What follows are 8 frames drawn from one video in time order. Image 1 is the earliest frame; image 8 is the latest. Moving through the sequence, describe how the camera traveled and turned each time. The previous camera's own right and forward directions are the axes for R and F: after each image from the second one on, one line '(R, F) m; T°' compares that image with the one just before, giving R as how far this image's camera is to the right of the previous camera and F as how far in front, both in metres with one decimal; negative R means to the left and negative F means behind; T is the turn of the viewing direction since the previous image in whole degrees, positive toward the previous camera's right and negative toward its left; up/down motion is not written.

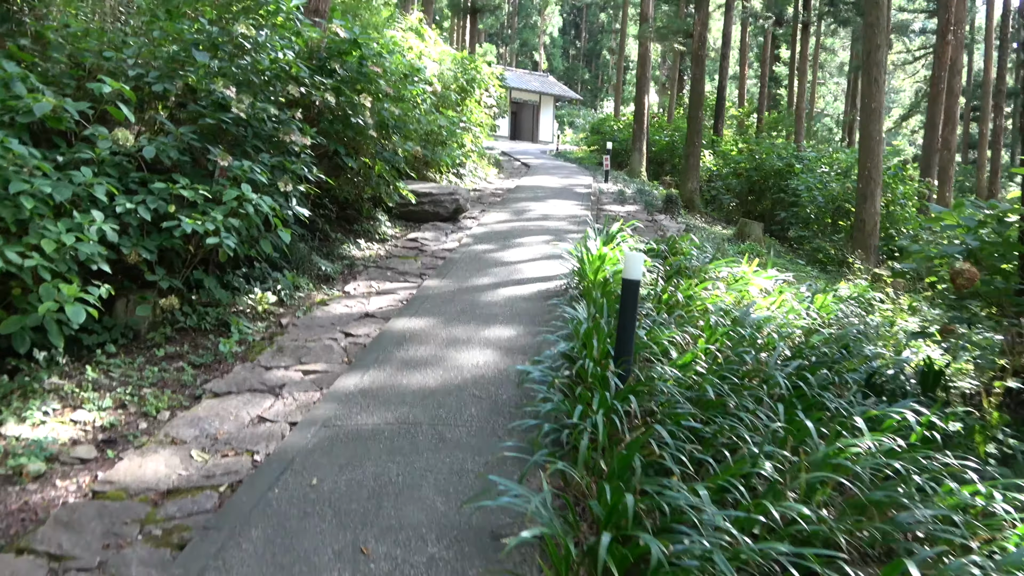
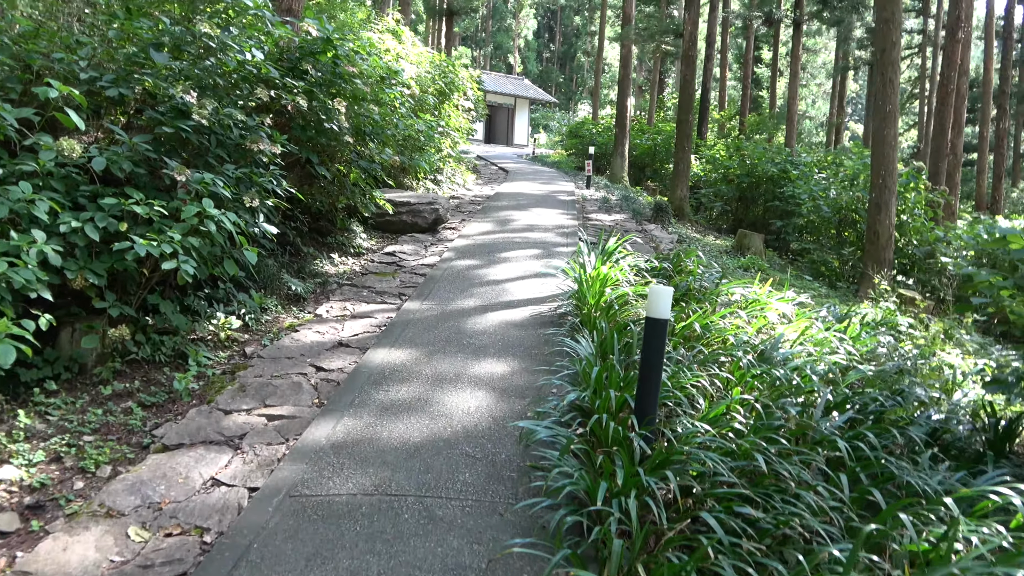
(-0.1, +0.6) m; +2°
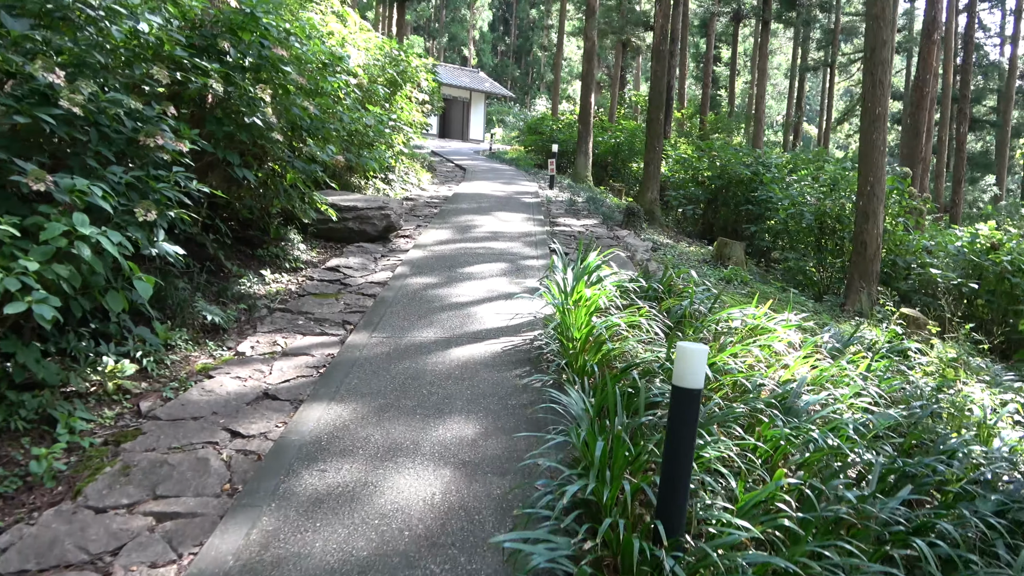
(-0.1, +0.9) m; +4°
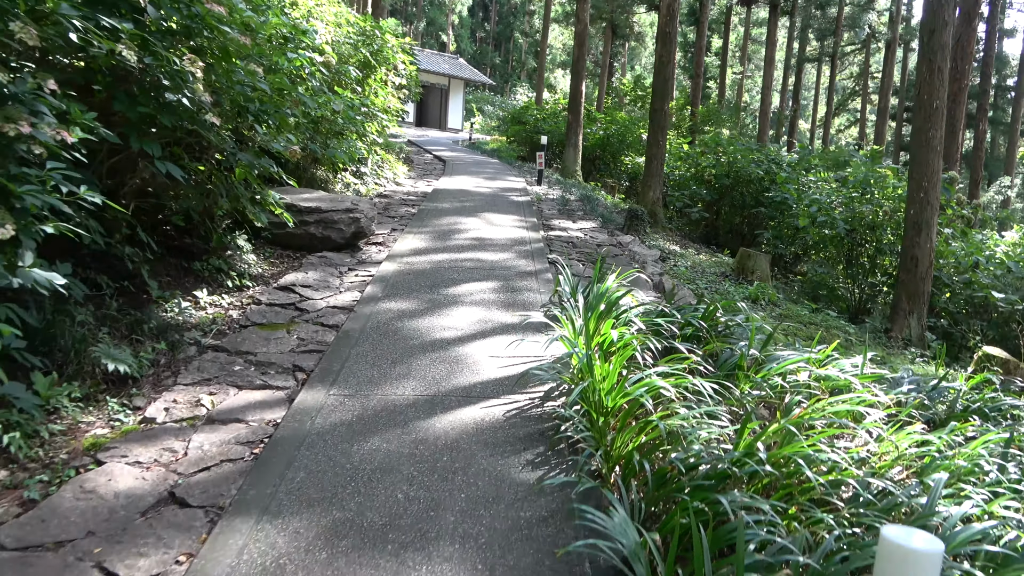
(-0.2, +1.1) m; +2°
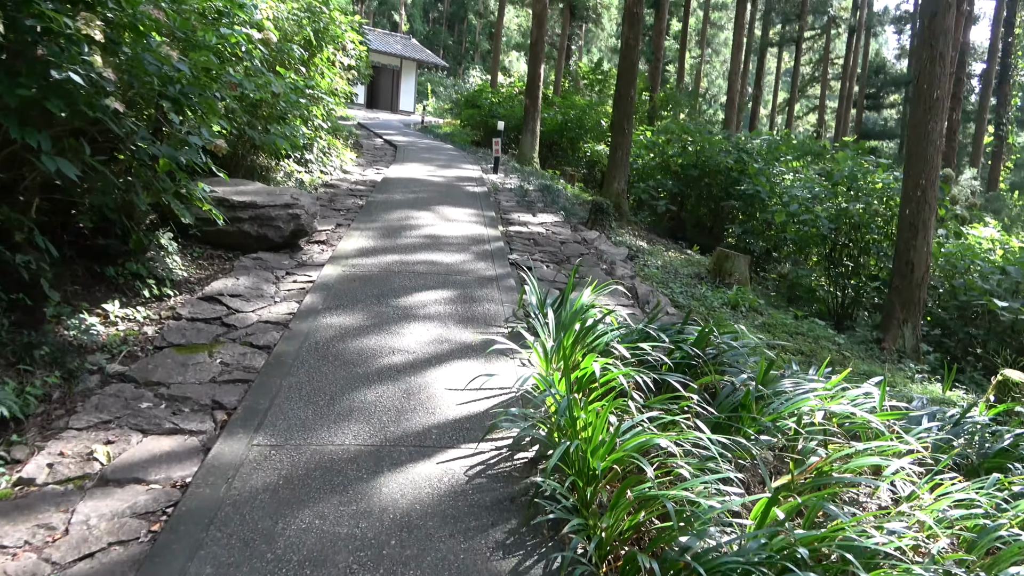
(0.0, +0.6) m; +4°
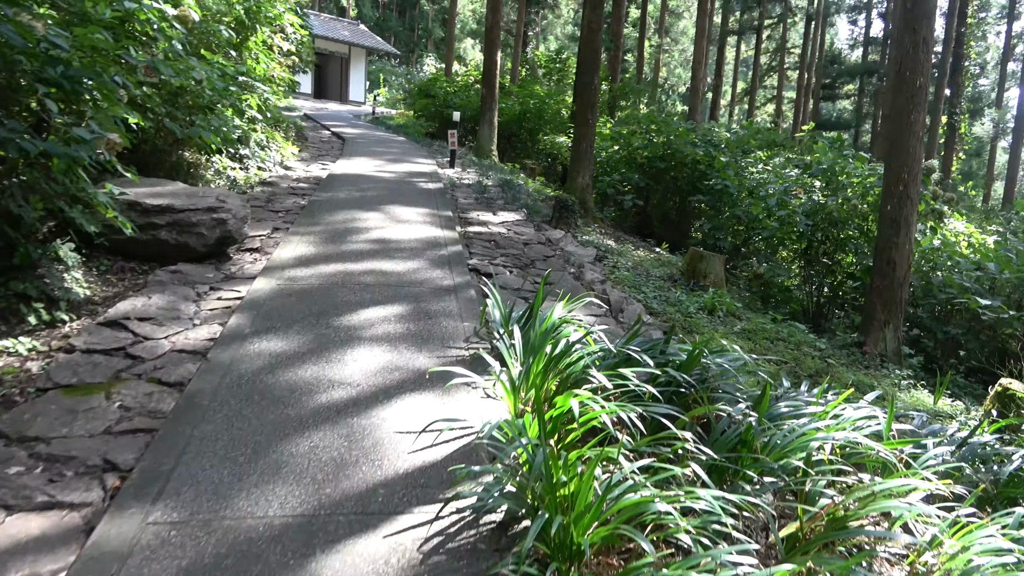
(0.0, +0.6) m; +4°
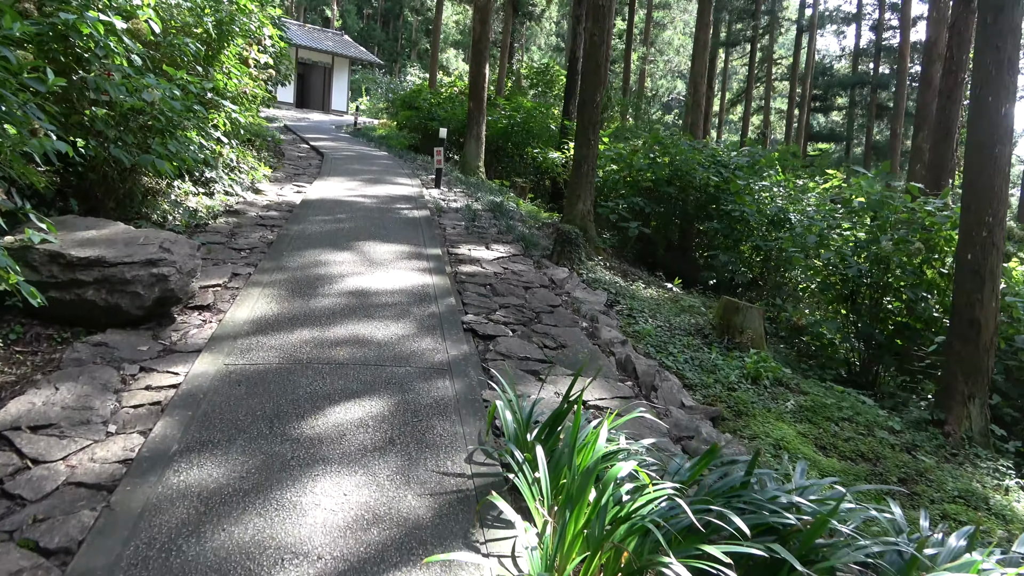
(-0.2, +1.0) m; +1°
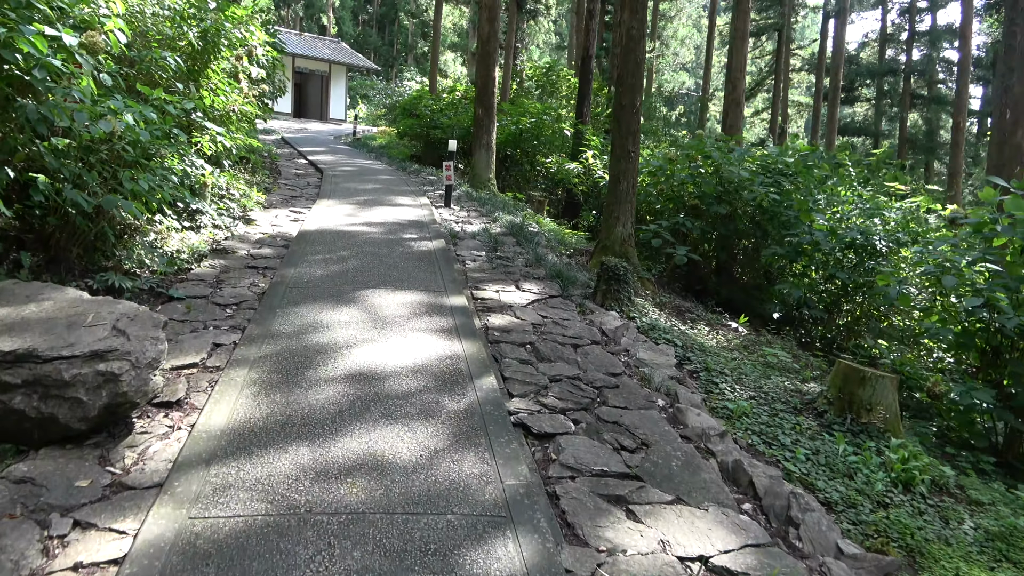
(-0.3, +1.1) m; -1°
